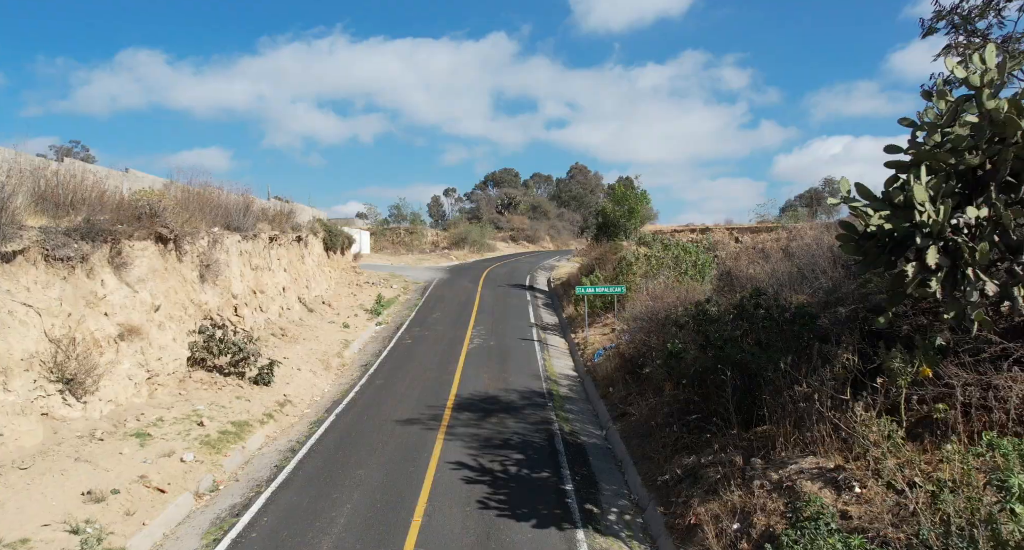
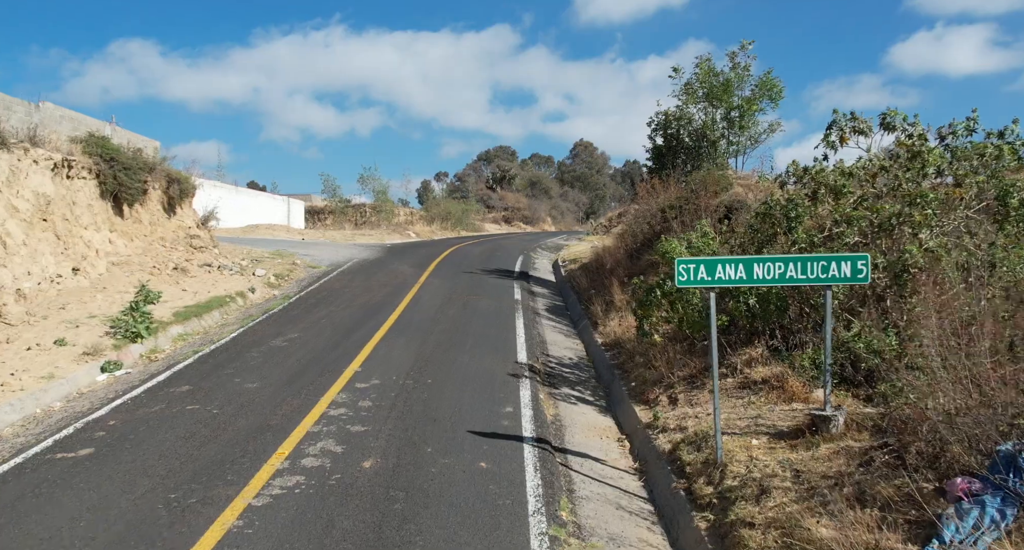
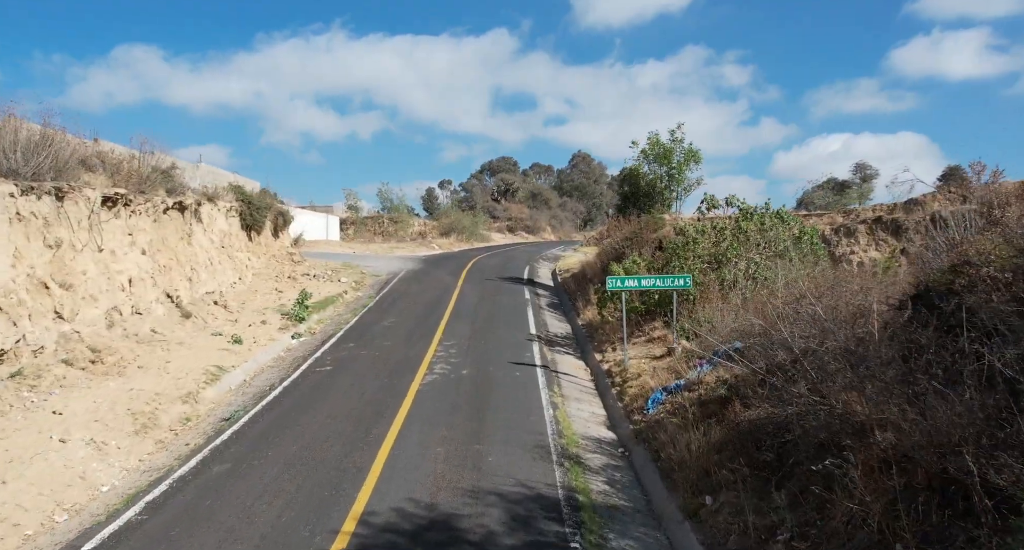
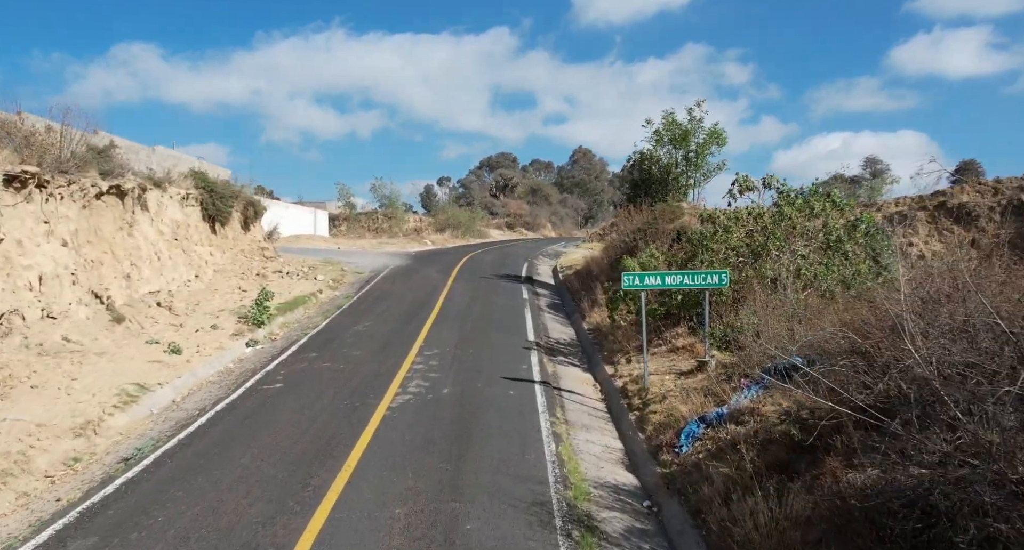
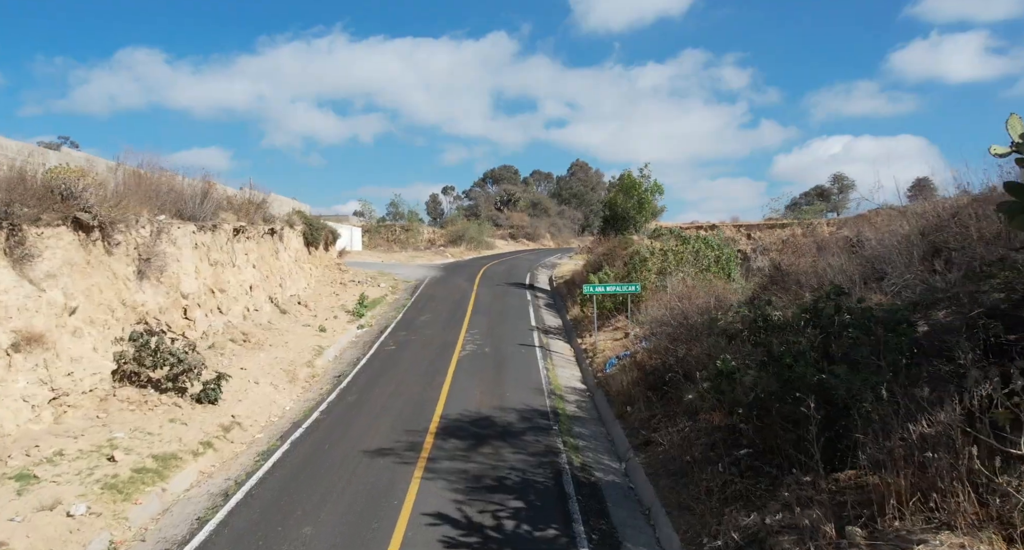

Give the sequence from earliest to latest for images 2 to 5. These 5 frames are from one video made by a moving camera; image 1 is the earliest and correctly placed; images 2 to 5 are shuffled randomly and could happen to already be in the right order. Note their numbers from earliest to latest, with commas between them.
5, 3, 4, 2
